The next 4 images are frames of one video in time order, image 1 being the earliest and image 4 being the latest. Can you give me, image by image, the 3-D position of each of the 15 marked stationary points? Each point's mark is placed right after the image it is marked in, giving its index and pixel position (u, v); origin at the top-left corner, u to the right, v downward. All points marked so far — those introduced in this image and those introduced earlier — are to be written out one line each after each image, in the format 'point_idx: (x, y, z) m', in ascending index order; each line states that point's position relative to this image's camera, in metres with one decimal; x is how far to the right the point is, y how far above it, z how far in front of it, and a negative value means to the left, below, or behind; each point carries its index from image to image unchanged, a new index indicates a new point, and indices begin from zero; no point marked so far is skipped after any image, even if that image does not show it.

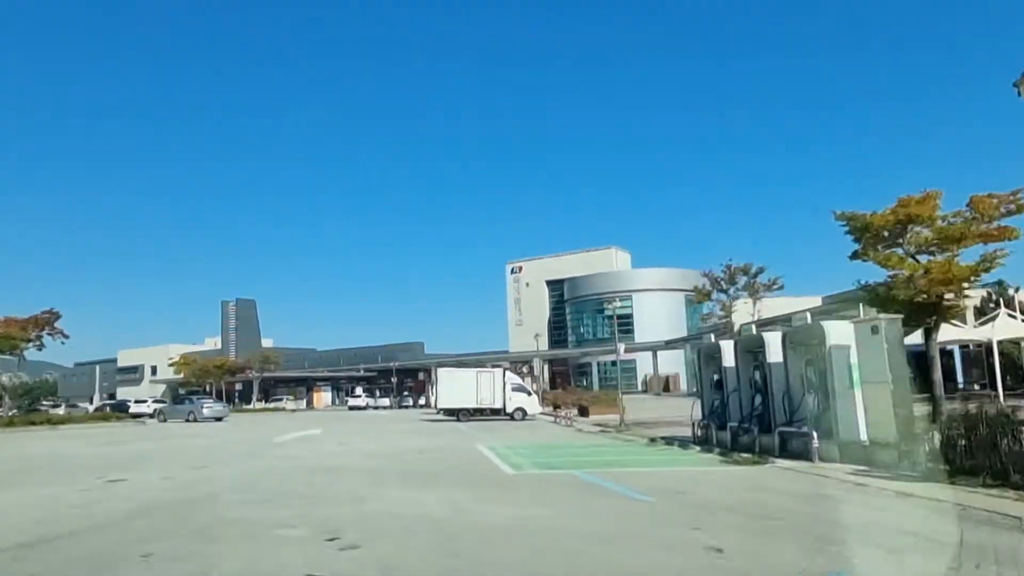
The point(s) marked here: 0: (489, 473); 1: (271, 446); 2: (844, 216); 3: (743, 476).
0: (-0.4, -2.9, +11.4) m
1: (-6.3, -4.1, +18.9) m
2: (+6.5, +1.4, +14.2) m
3: (+3.6, -2.9, +11.2) m
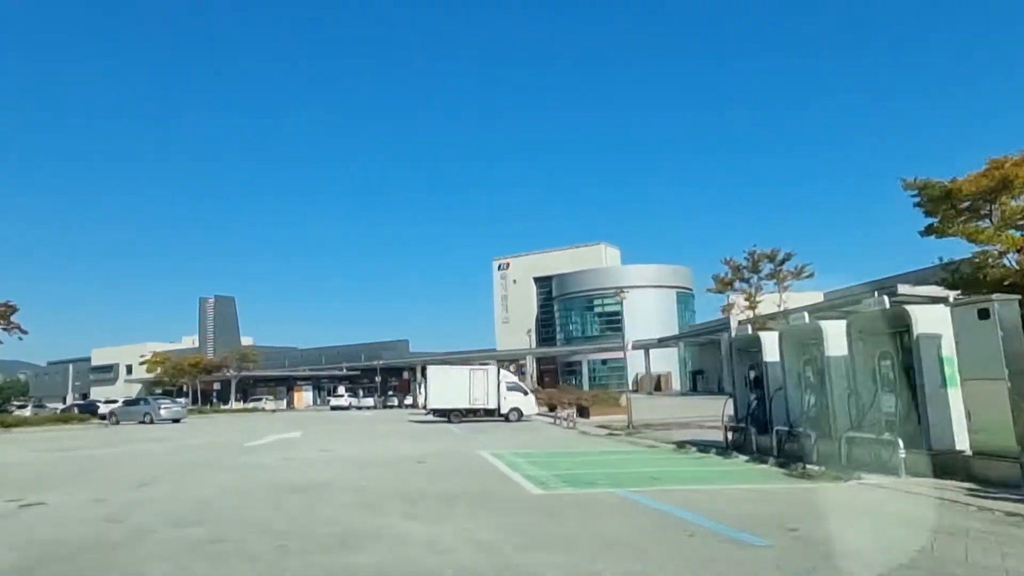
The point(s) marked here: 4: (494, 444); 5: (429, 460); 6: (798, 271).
0: (-0.1, -2.6, +9.1) m
1: (-6.1, -3.8, +16.5) m
2: (+6.8, +1.7, +12.2) m
3: (+3.9, -2.6, +9.1) m
4: (-0.5, -4.1, +19.1) m
5: (-1.5, -3.1, +13.1) m
6: (+7.7, +0.5, +19.6) m
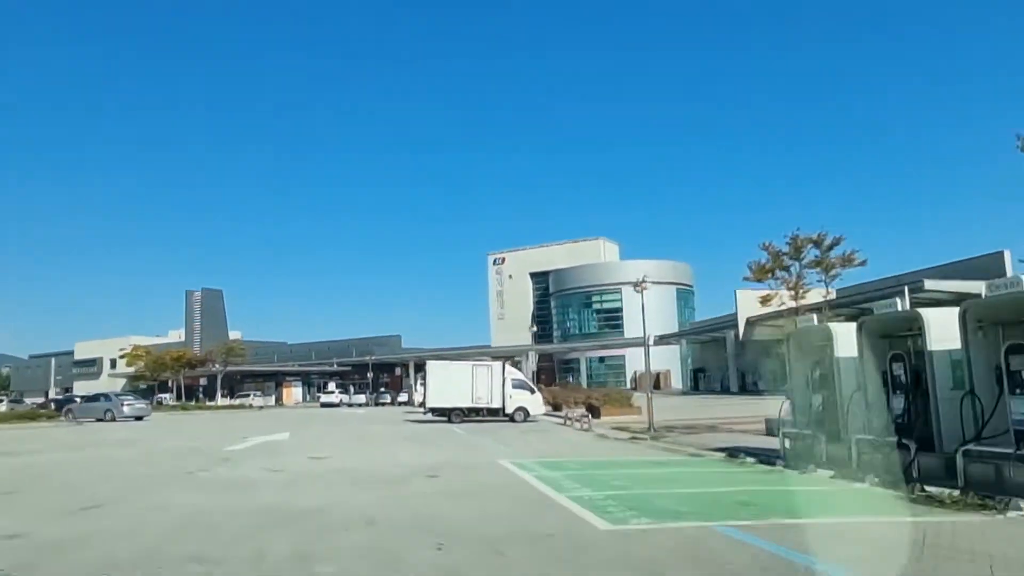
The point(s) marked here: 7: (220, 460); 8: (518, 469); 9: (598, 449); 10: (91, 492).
0: (+0.4, -2.2, +6.9) m
1: (-5.7, -3.4, +14.3) m
2: (+7.3, +2.0, +10.1) m
3: (+4.4, -2.3, +7.0) m
4: (-0.1, -3.8, +16.9) m
5: (-1.0, -2.8, +10.9) m
6: (+8.1, +0.8, +17.5) m
7: (-5.5, -3.2, +13.6) m
8: (+0.1, -3.0, +11.8) m
9: (+2.0, -3.7, +16.7) m
10: (-5.6, -2.7, +9.7) m
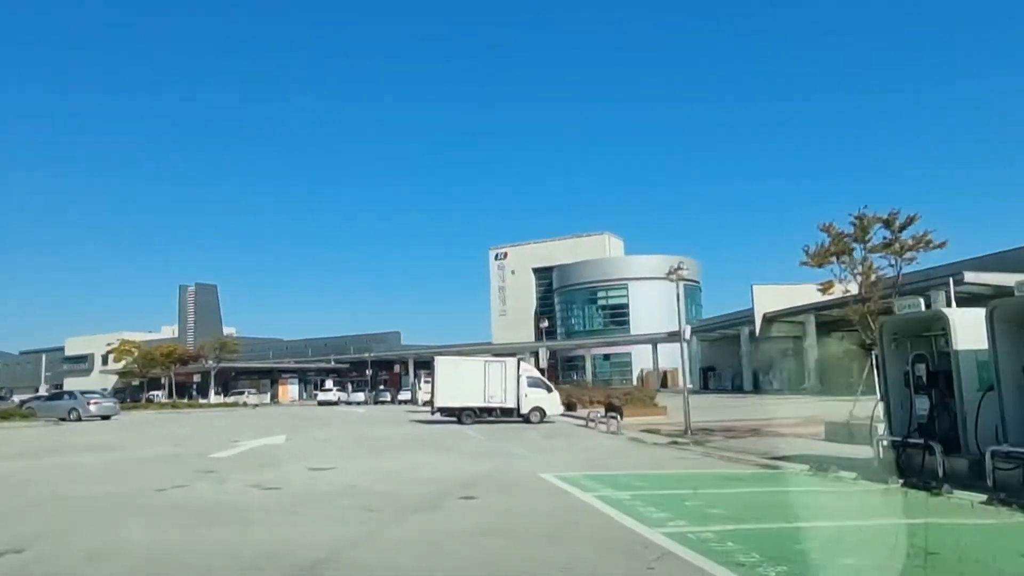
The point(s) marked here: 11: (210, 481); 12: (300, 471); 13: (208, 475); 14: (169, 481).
0: (+1.1, -1.9, +4.7) m
1: (-5.1, -3.0, +12.0) m
2: (+8.0, +2.3, +7.9) m
3: (+5.1, -2.0, +4.8) m
4: (+0.5, -3.4, +14.7) m
5: (-0.4, -2.5, +8.7) m
6: (+8.8, +1.1, +15.3) m
7: (-4.8, -2.9, +11.4) m
8: (+0.8, -2.6, +9.6) m
9: (+2.6, -3.4, +14.5) m
10: (-4.9, -2.3, +7.4) m
11: (-4.7, -3.0, +11.3) m
12: (-3.4, -2.9, +11.7) m
13: (-4.8, -2.9, +11.3) m
14: (-5.3, -2.9, +11.1) m
